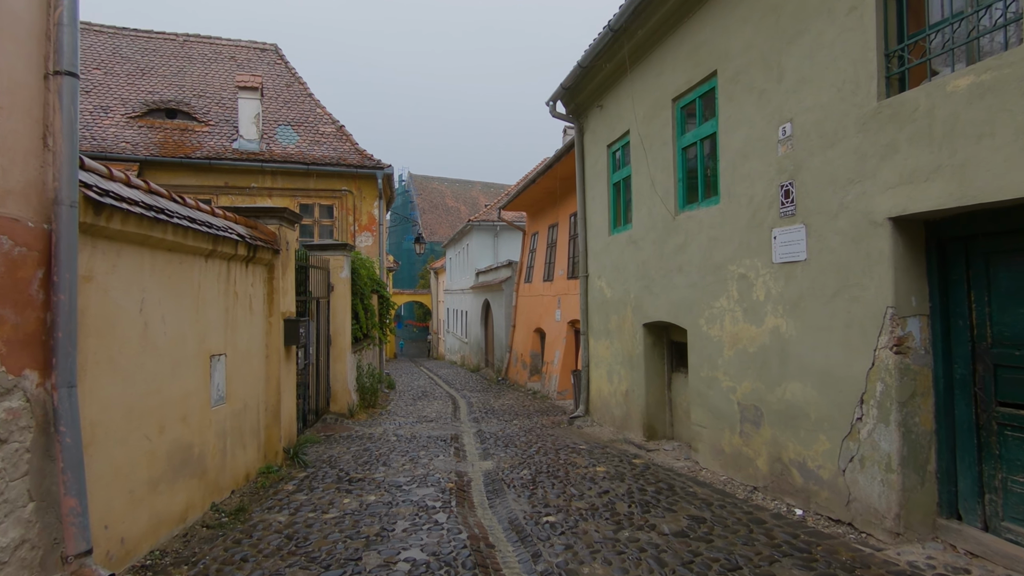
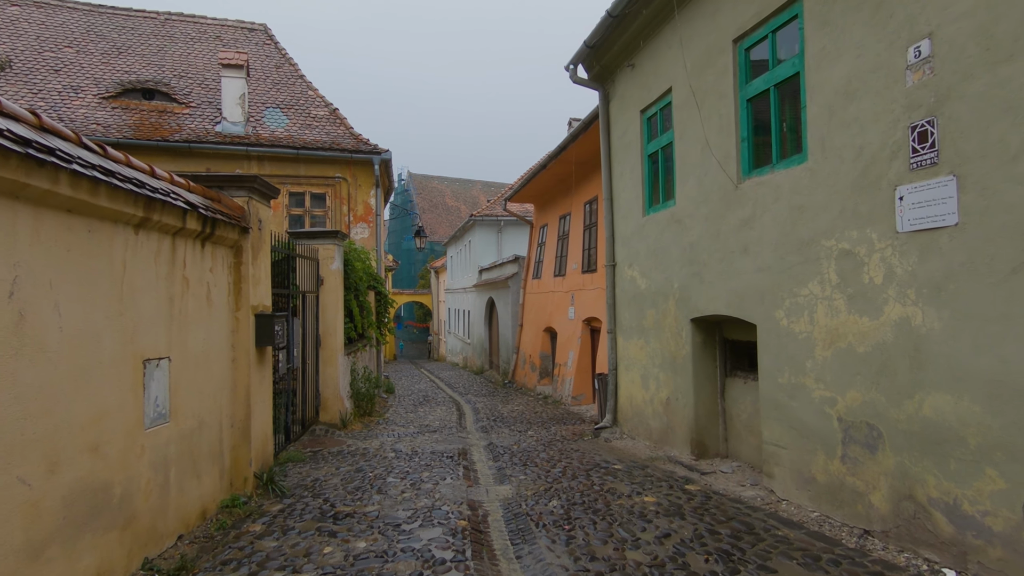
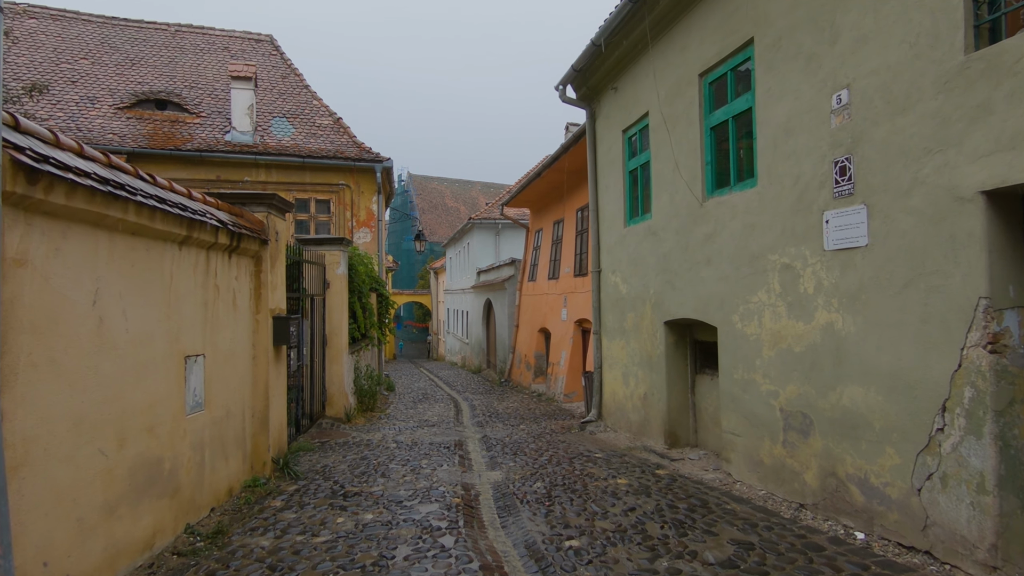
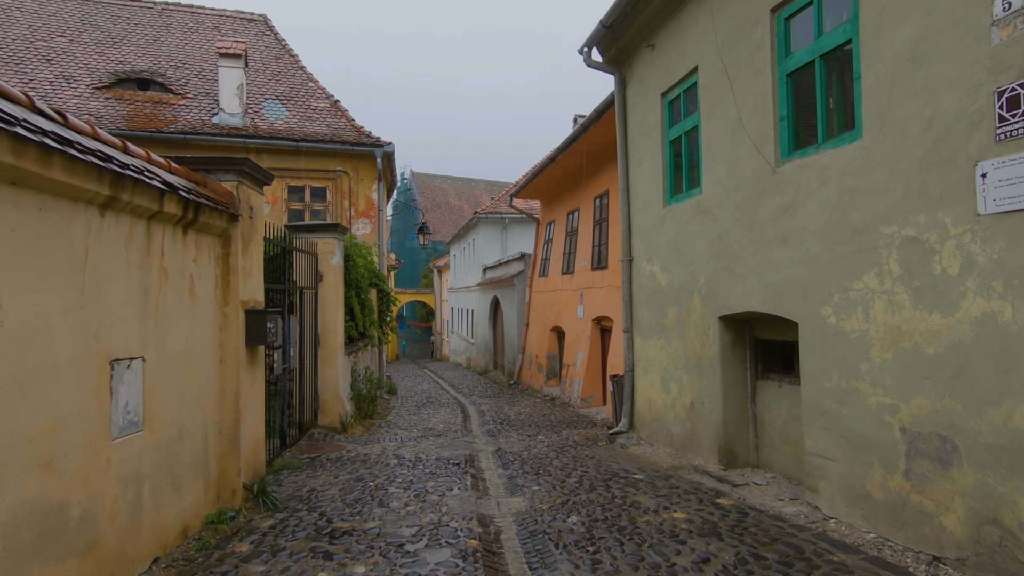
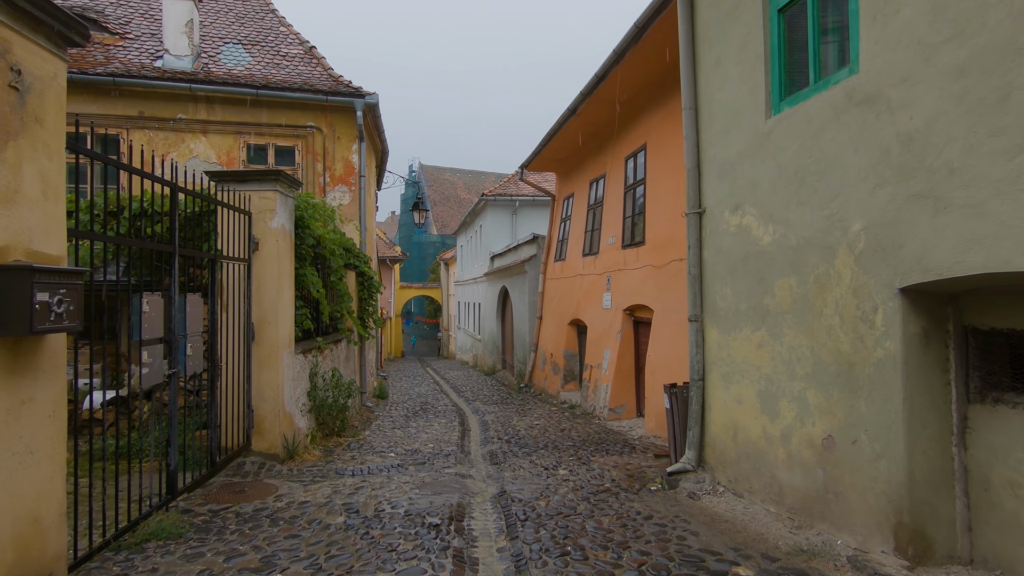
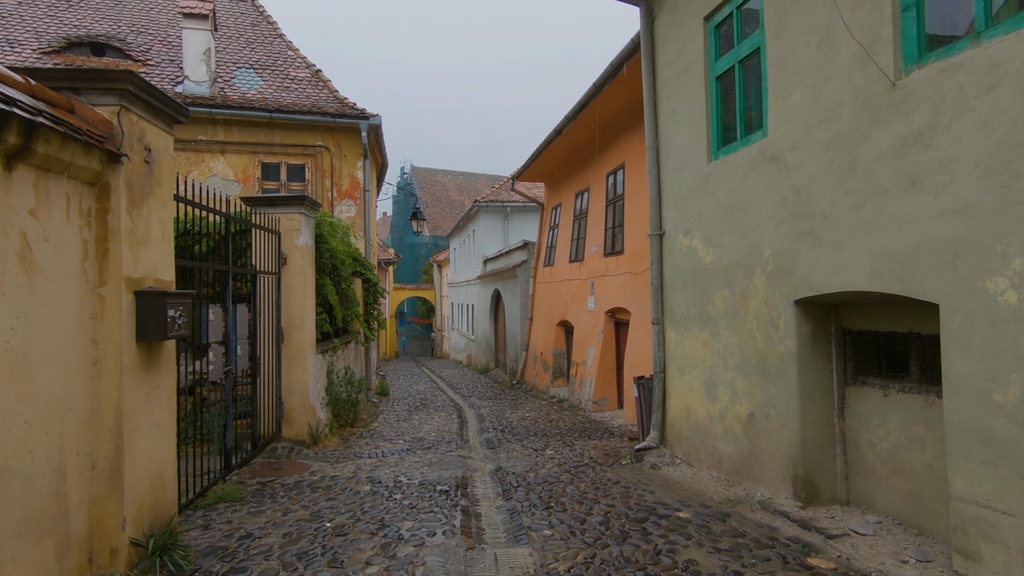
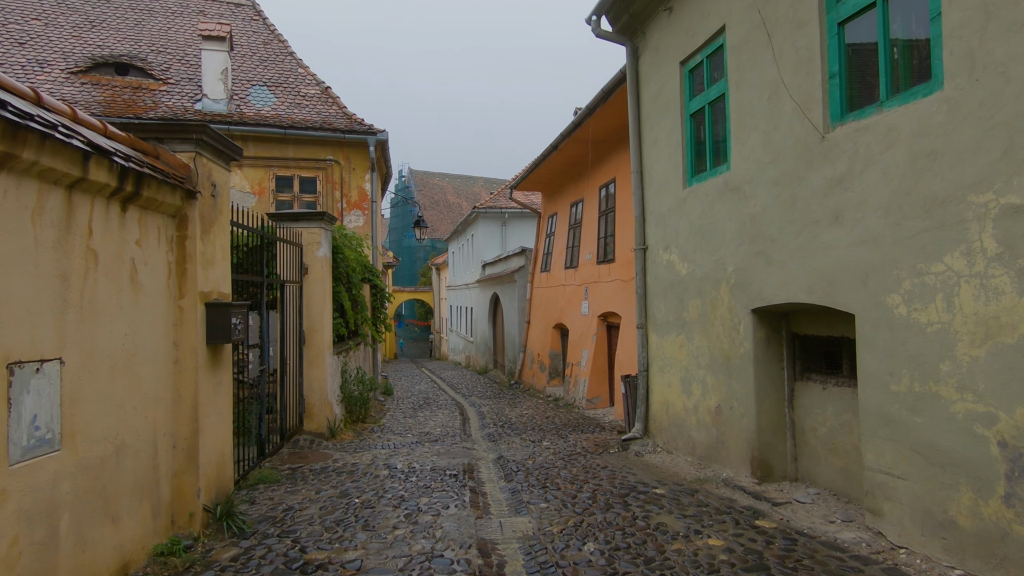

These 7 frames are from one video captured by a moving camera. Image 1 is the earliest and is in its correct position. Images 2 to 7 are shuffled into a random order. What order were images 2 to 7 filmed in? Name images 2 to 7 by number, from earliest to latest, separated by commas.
3, 2, 4, 7, 6, 5
